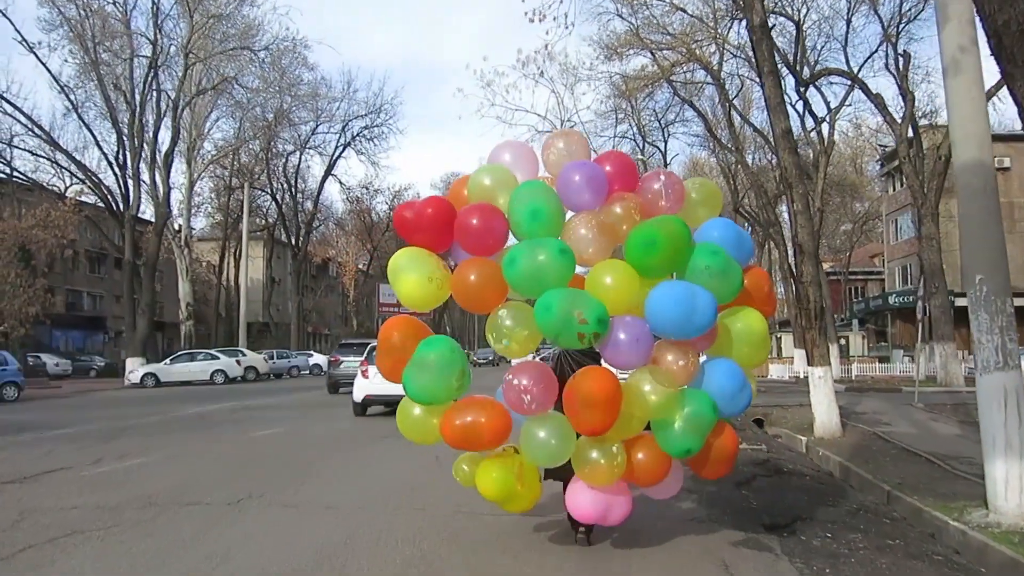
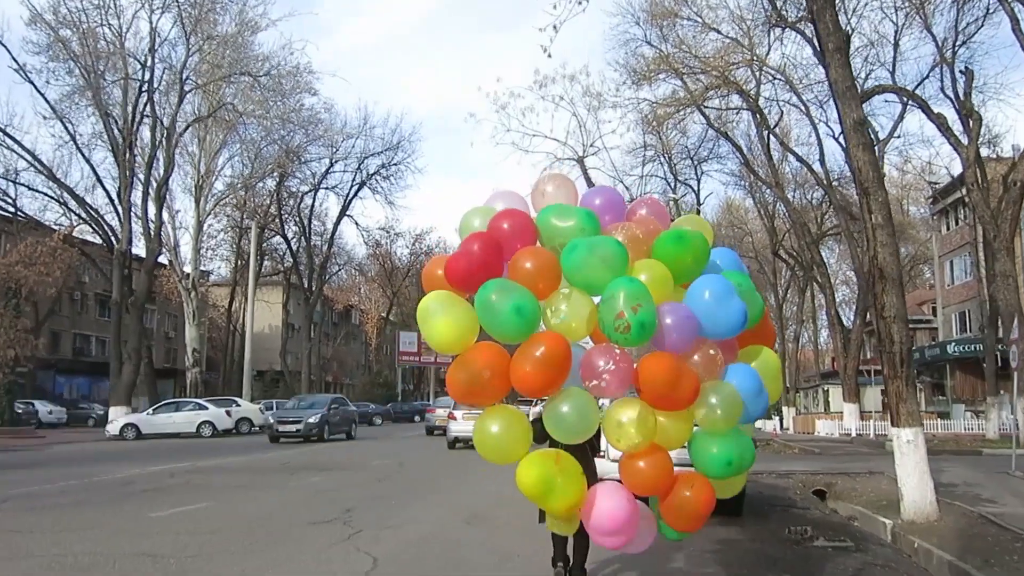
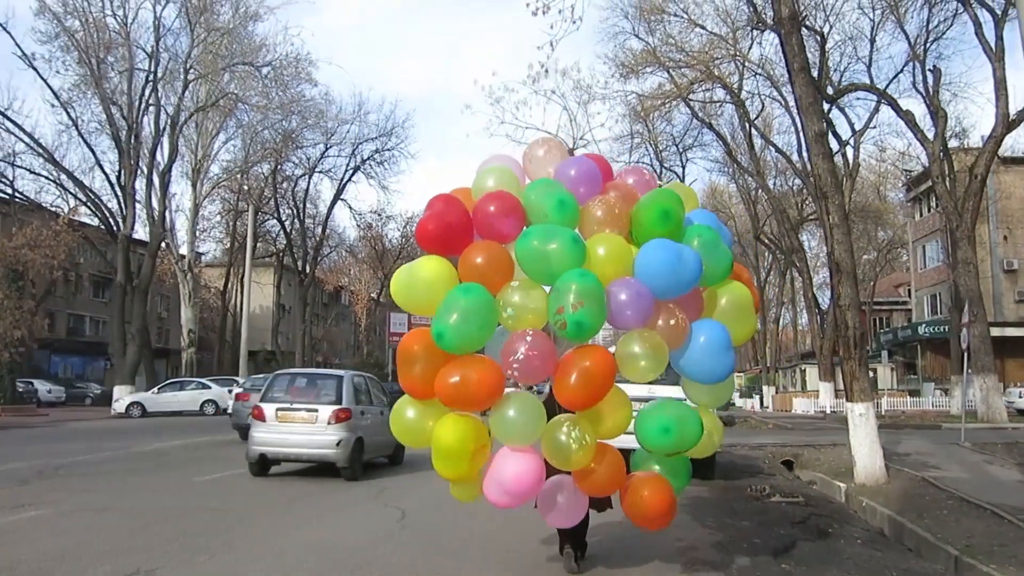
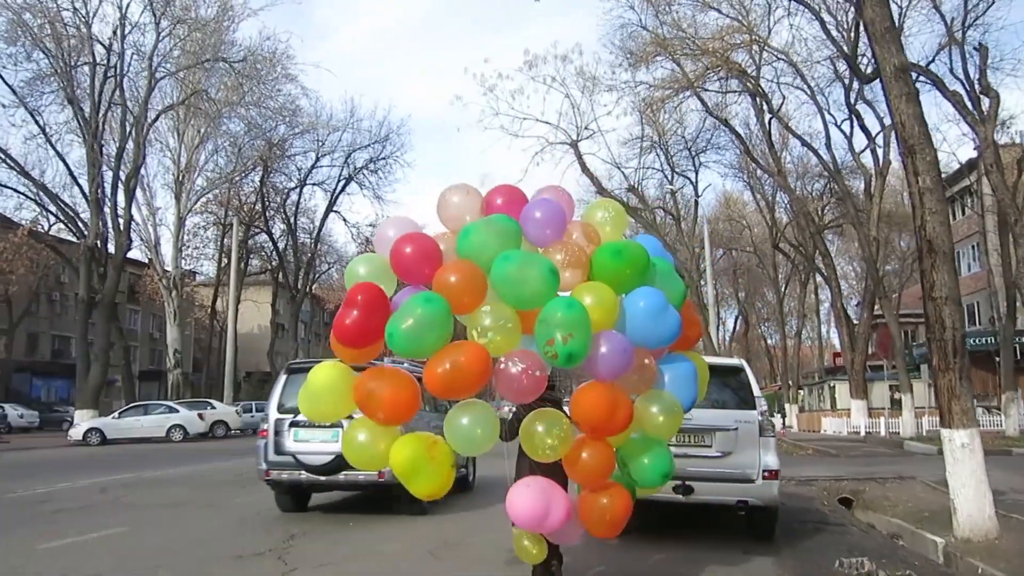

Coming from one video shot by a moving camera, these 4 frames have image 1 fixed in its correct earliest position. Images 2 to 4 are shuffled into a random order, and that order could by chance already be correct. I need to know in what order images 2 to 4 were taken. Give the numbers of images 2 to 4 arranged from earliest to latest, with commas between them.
3, 2, 4
